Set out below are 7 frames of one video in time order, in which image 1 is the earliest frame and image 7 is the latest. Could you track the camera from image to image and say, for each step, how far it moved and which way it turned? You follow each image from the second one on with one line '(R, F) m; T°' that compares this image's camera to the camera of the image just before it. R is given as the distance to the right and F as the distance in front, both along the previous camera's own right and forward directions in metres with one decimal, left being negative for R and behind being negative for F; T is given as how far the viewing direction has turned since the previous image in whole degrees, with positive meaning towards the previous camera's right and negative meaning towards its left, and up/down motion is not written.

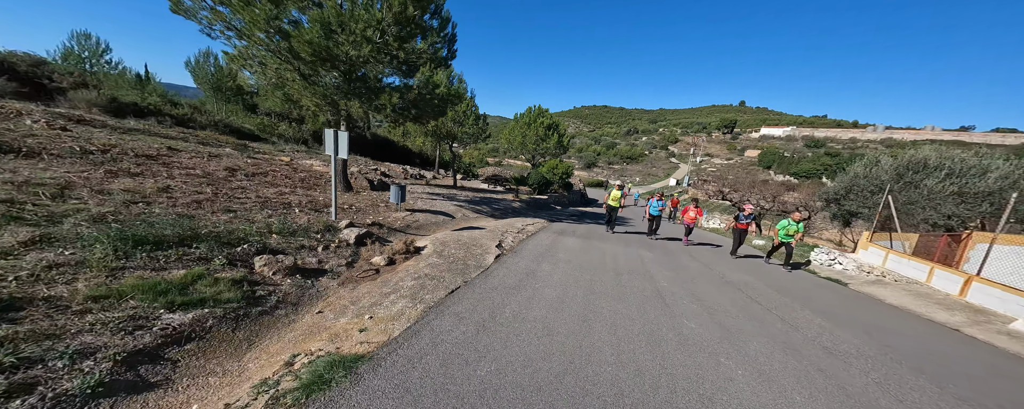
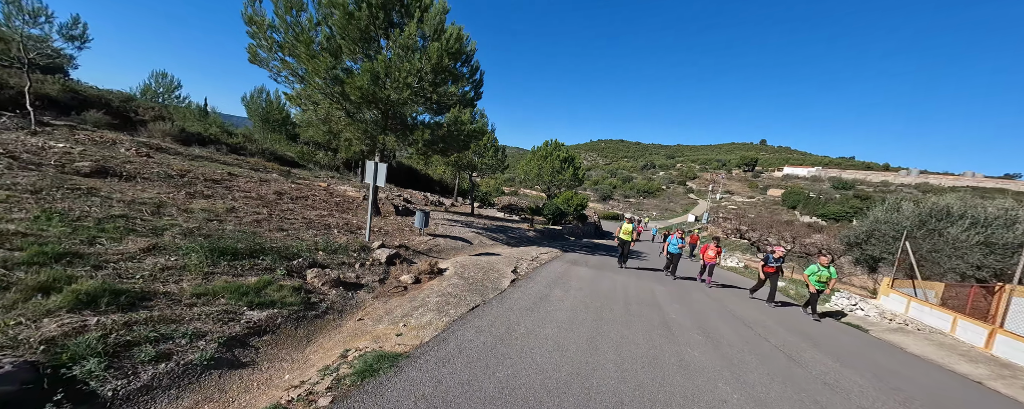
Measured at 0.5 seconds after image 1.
(0.0, -0.7) m; -3°
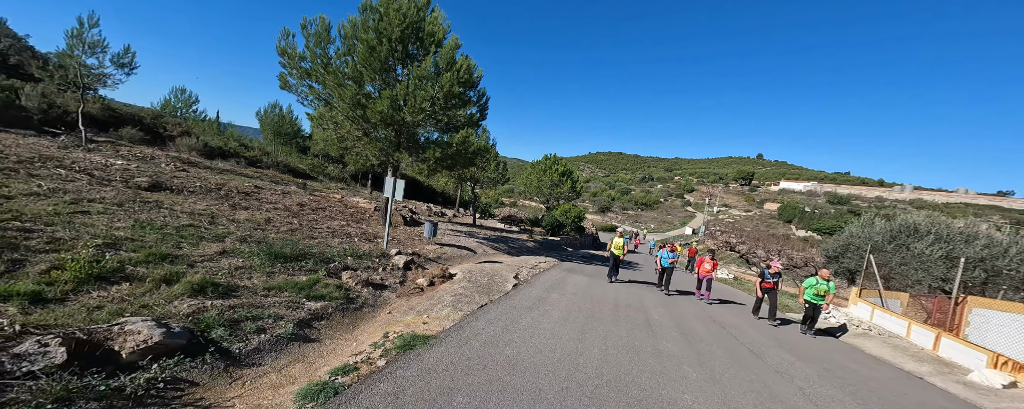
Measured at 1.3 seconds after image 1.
(-0.1, -1.1) m; 0°
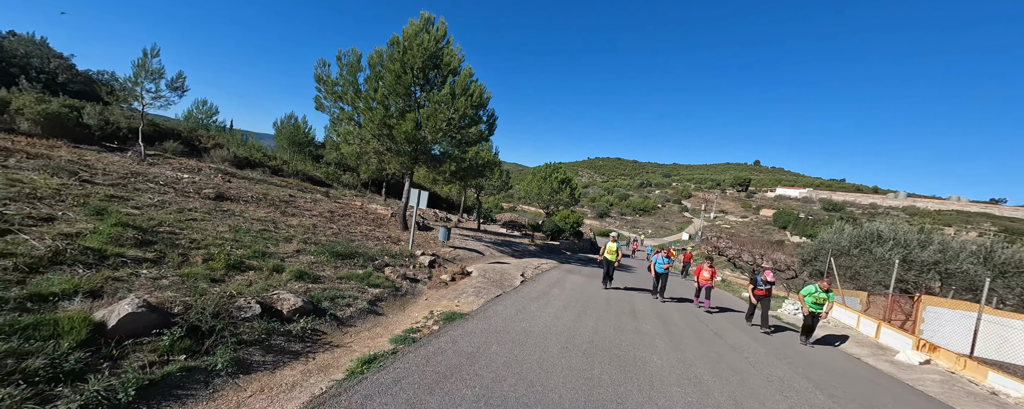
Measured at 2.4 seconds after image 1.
(-0.3, -1.6) m; 0°
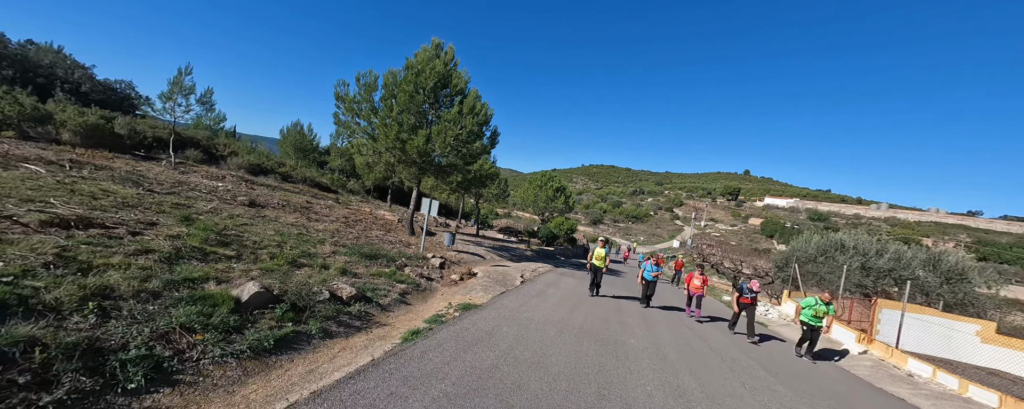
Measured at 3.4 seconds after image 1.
(-0.3, -1.4) m; +1°
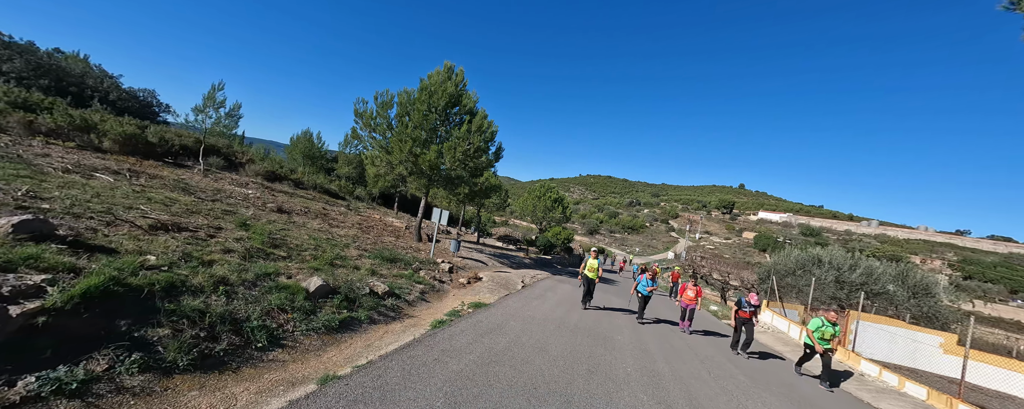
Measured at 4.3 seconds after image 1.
(-0.2, -1.2) m; 0°
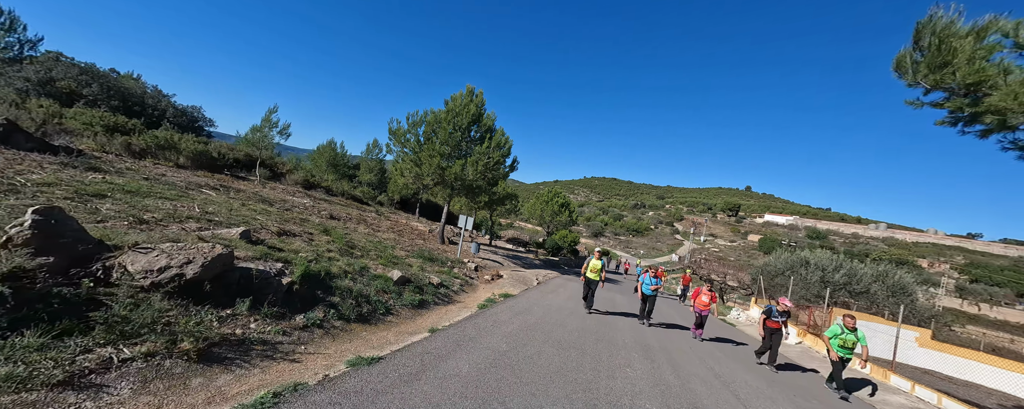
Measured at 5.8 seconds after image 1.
(-0.5, -2.1) m; -1°
